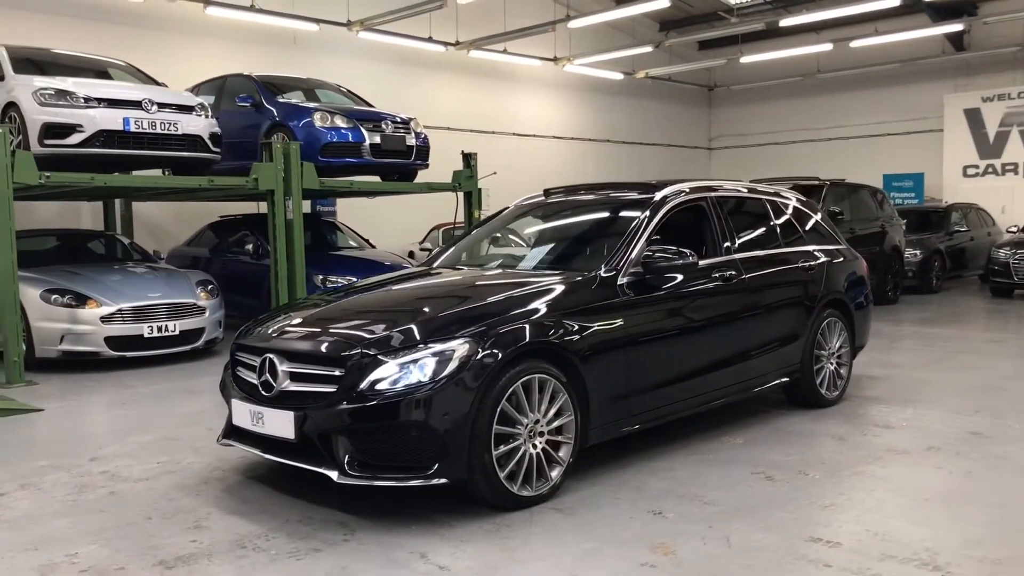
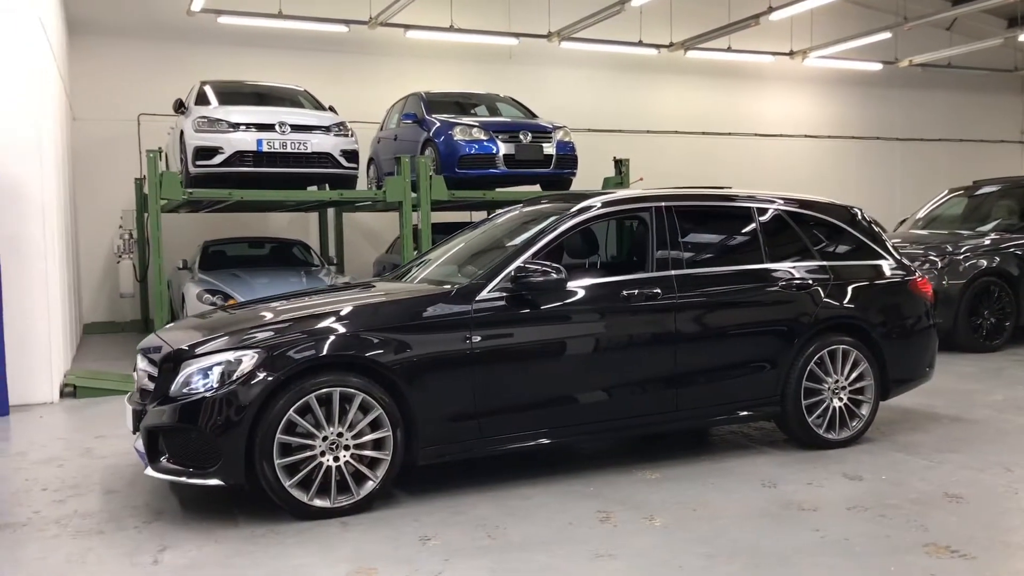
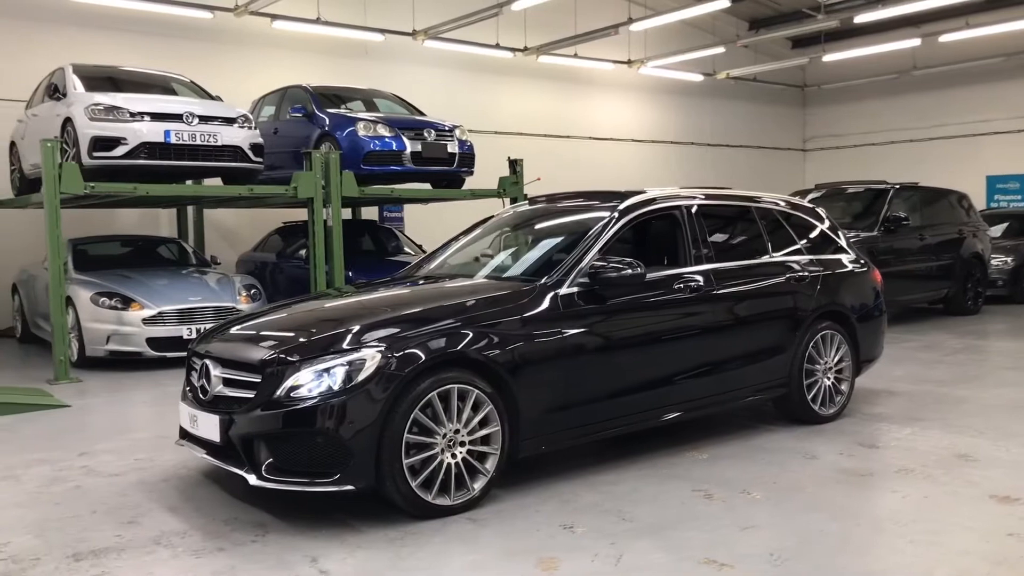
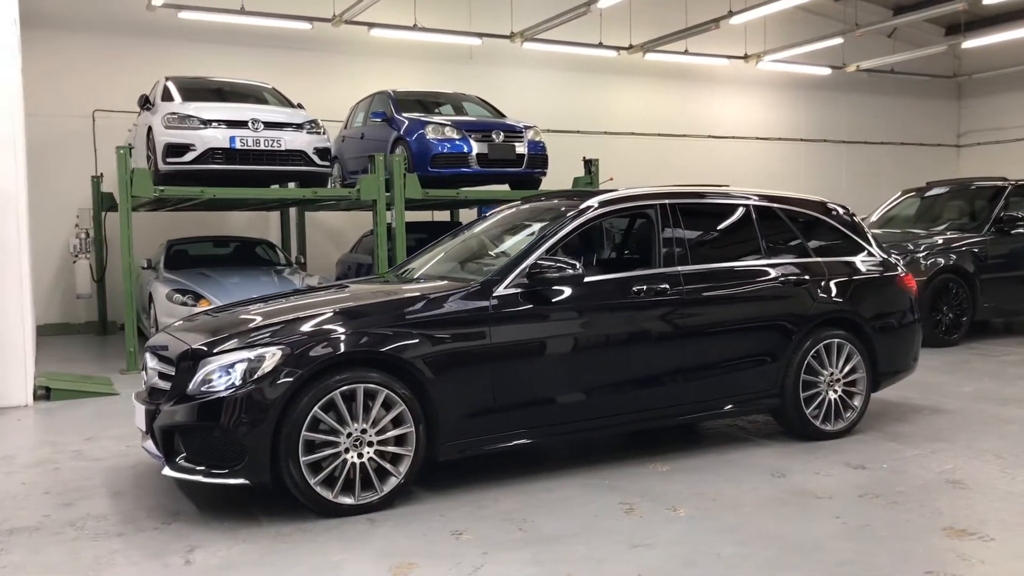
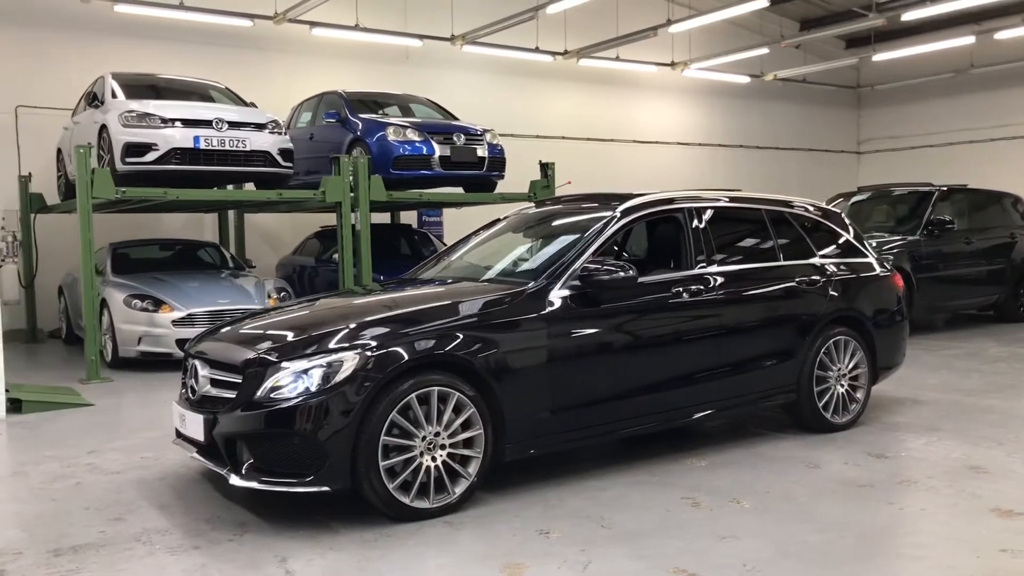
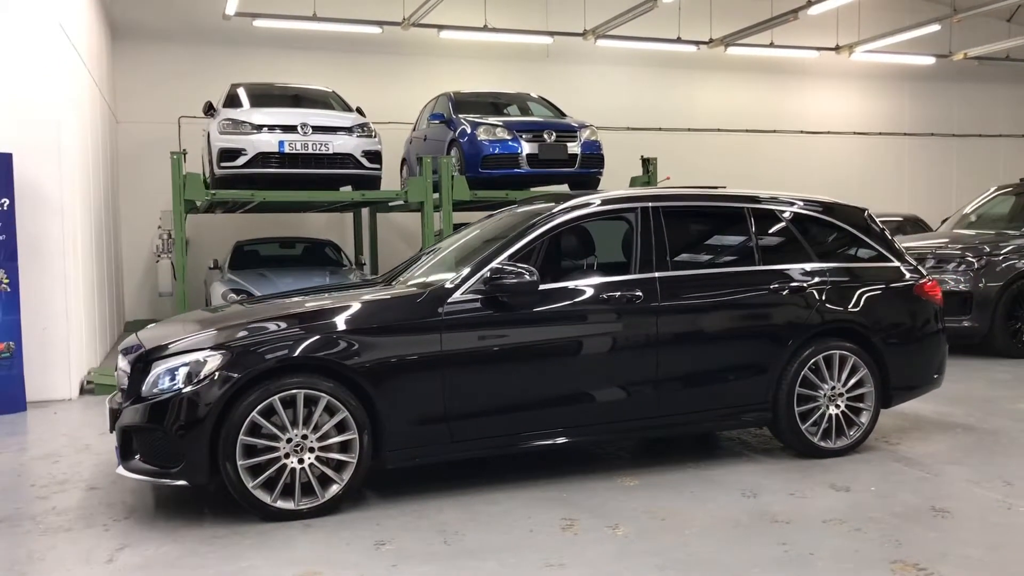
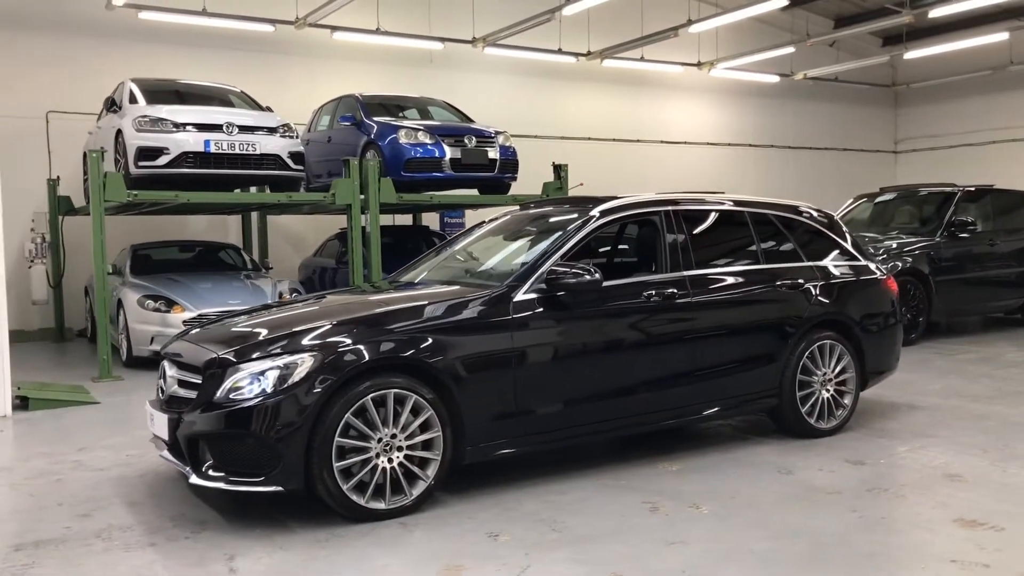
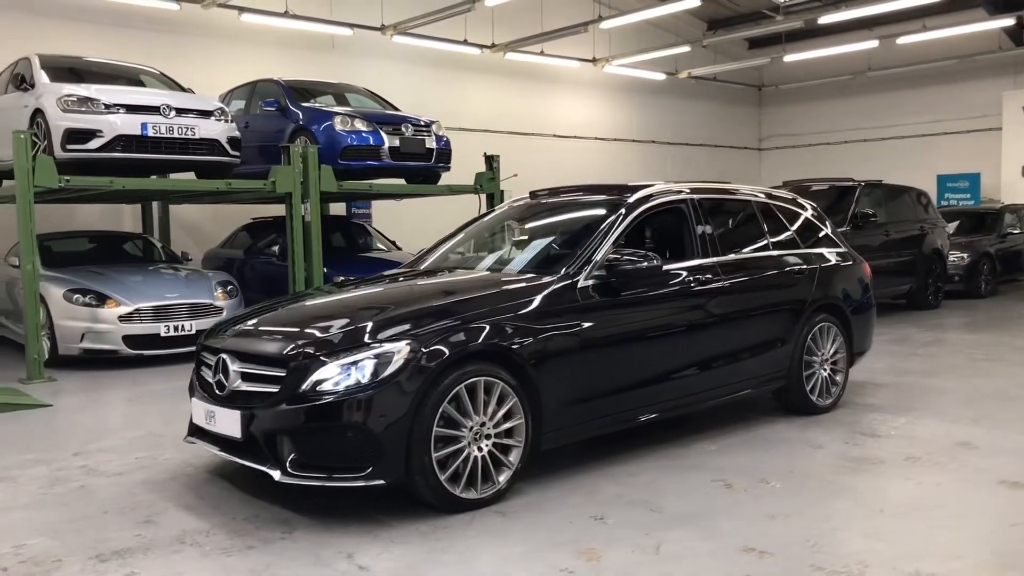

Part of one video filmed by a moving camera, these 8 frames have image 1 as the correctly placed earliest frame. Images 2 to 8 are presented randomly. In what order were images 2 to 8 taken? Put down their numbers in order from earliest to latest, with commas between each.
8, 3, 5, 7, 4, 2, 6
